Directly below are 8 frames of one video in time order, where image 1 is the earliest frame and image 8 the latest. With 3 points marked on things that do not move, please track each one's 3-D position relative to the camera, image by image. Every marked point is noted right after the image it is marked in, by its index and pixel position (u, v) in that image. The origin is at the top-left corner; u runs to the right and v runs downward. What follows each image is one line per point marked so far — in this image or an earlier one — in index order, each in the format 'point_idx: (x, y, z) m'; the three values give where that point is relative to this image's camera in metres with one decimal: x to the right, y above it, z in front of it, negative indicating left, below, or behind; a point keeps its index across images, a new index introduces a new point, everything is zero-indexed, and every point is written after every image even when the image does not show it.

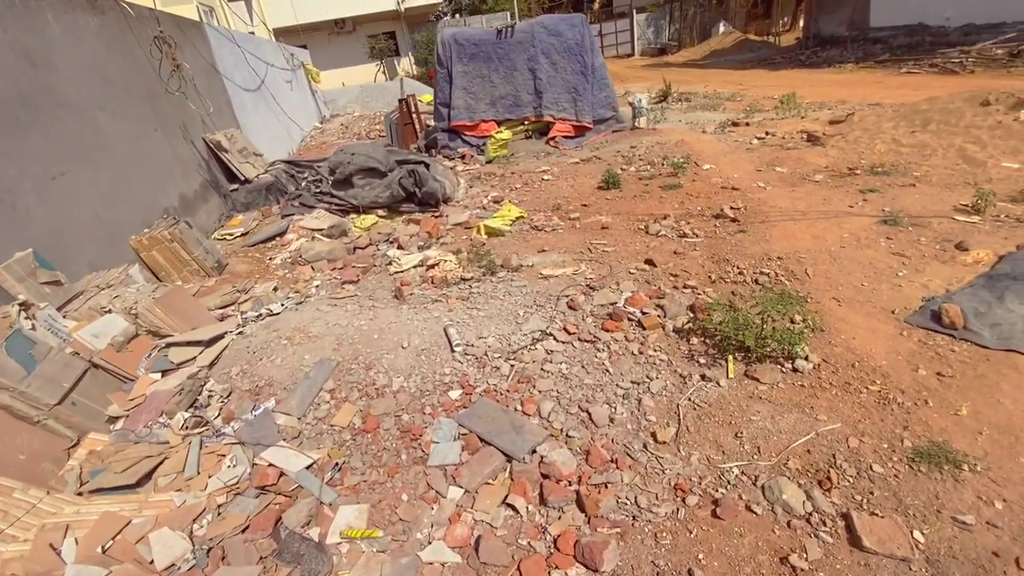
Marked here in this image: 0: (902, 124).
0: (+5.7, +2.4, +7.1) m
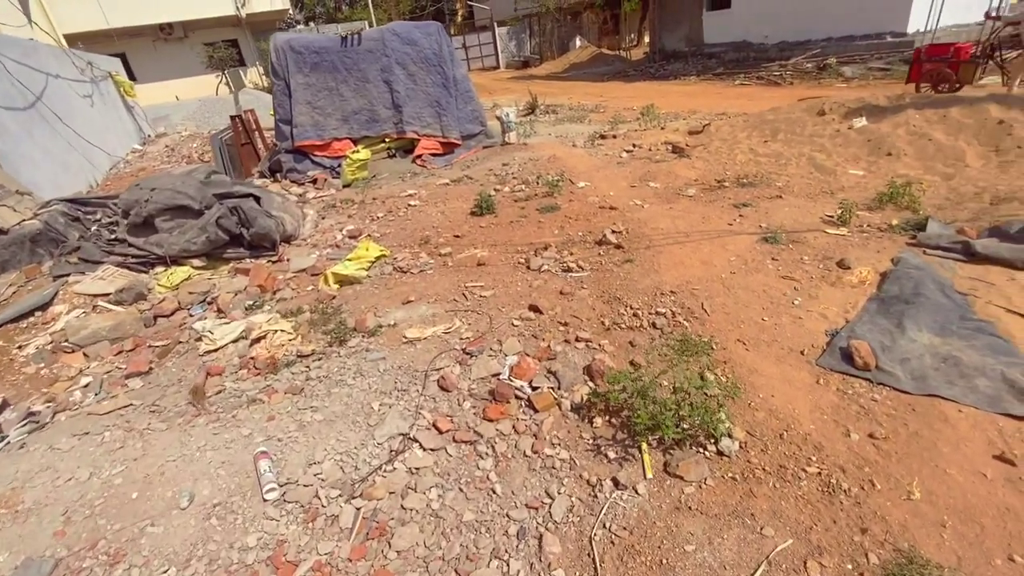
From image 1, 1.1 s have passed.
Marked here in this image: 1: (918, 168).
0: (+3.7, +2.3, +7.3) m
1: (+4.5, +1.3, +5.4) m
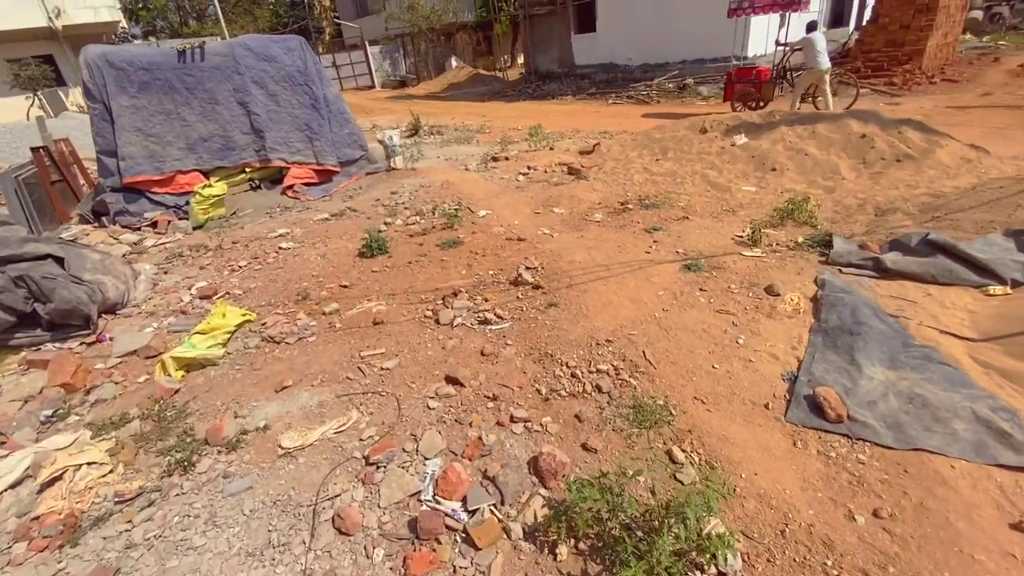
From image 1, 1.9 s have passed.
0: (+2.0, +2.0, +7.3) m
1: (+3.4, +1.2, +5.6) m
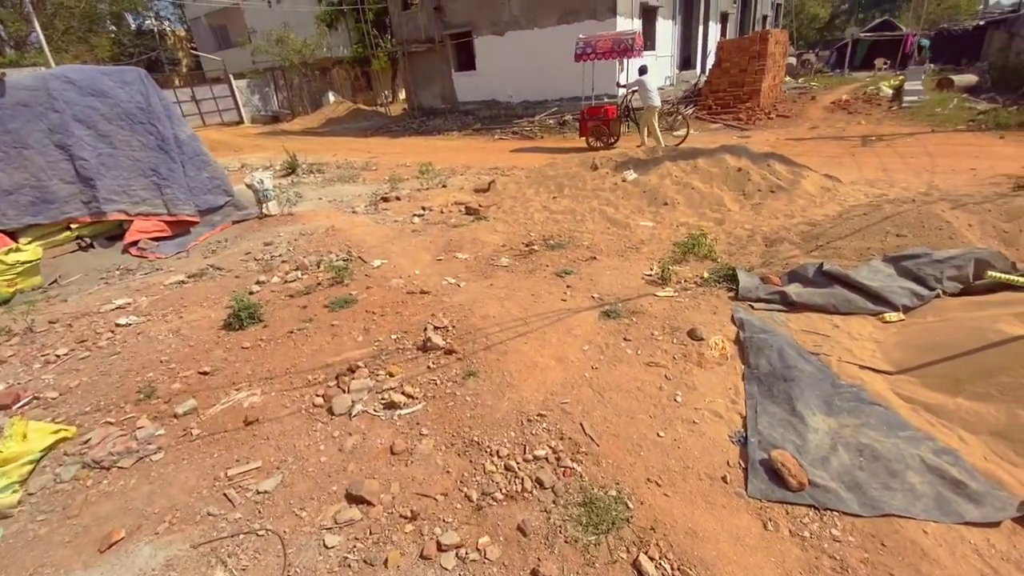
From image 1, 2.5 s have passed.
0: (+0.4, +1.5, +7.2) m
1: (+2.2, +0.9, +5.8) m
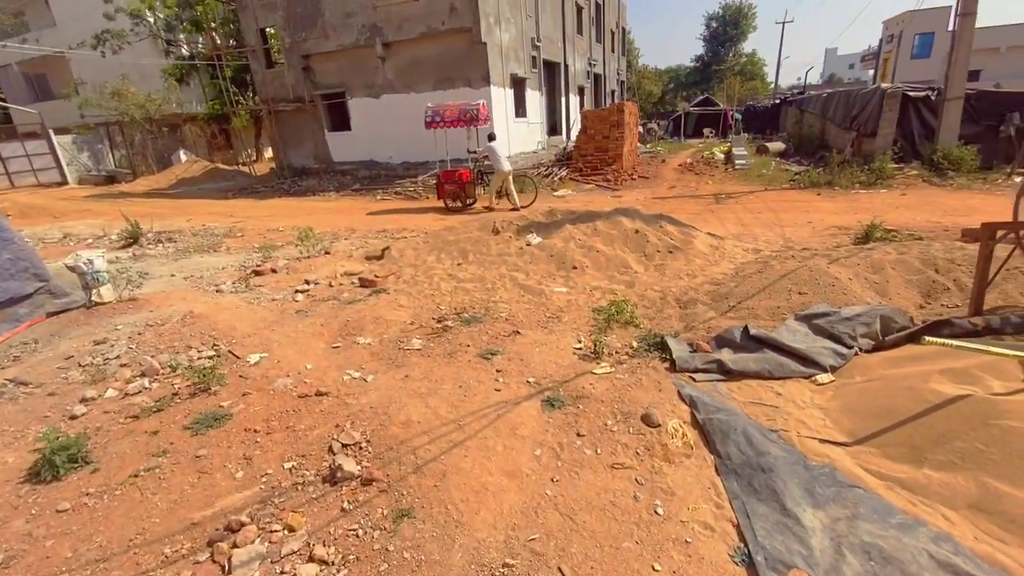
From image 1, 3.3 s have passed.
0: (-1.0, +0.4, +6.8) m
1: (+1.1, +0.1, +5.7) m
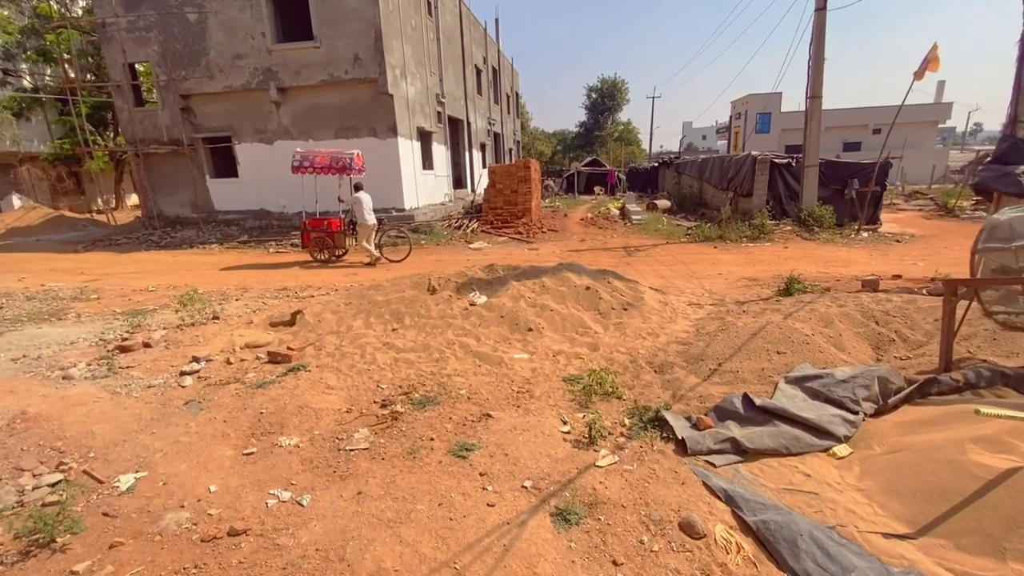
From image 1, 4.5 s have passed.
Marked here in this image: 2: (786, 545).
0: (-1.7, -0.4, +5.8) m
1: (+0.6, -0.6, +5.2) m
2: (+1.3, -1.3, +2.4) m
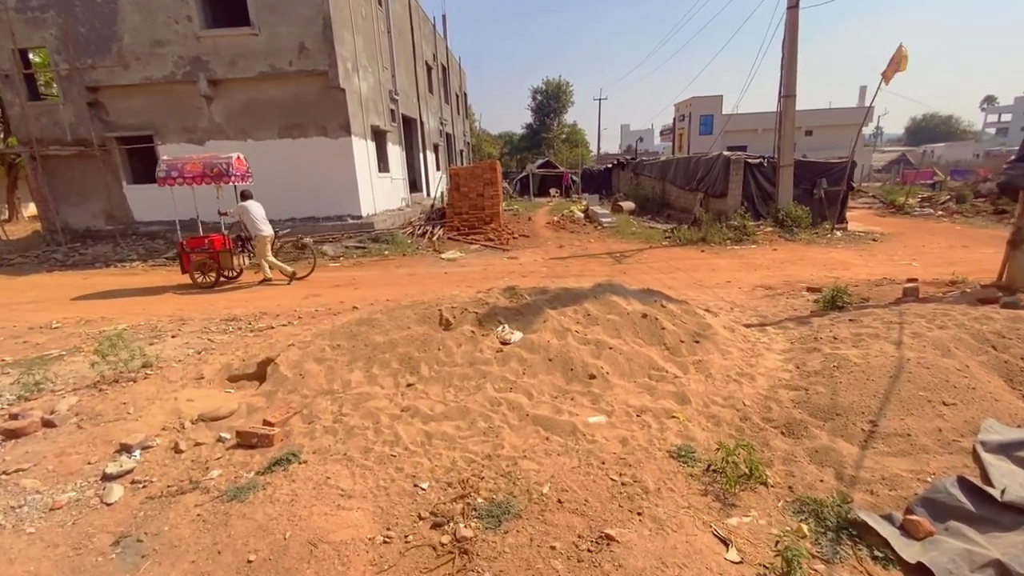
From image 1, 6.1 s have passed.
0: (-1.2, -0.8, +4.4) m
1: (+1.1, -0.9, +4.0) m
2: (+2.2, -1.5, +1.3) m
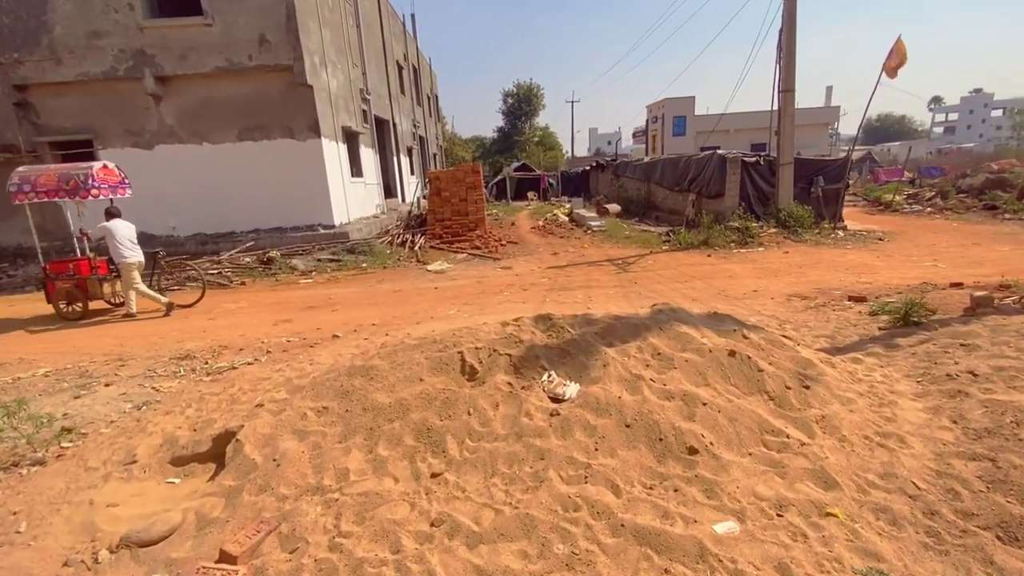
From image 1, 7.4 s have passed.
0: (-0.8, -1.1, +3.1) m
1: (+1.5, -1.1, +2.9) m
2: (+2.8, -1.7, +0.2) m
